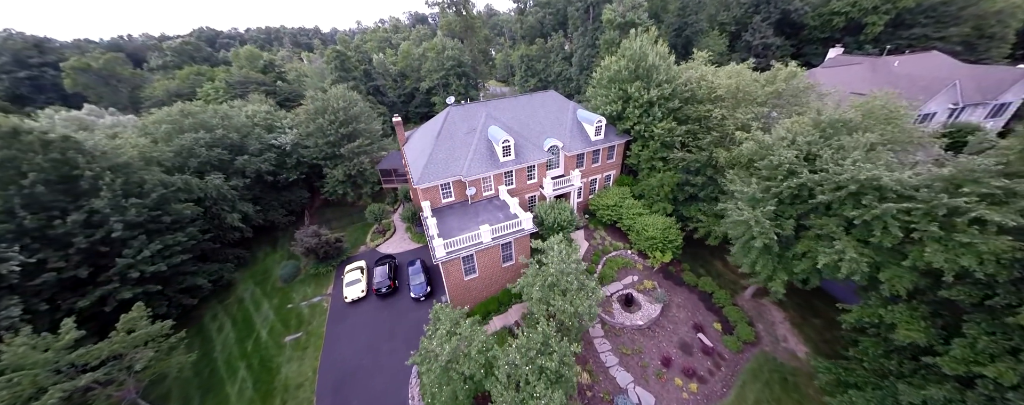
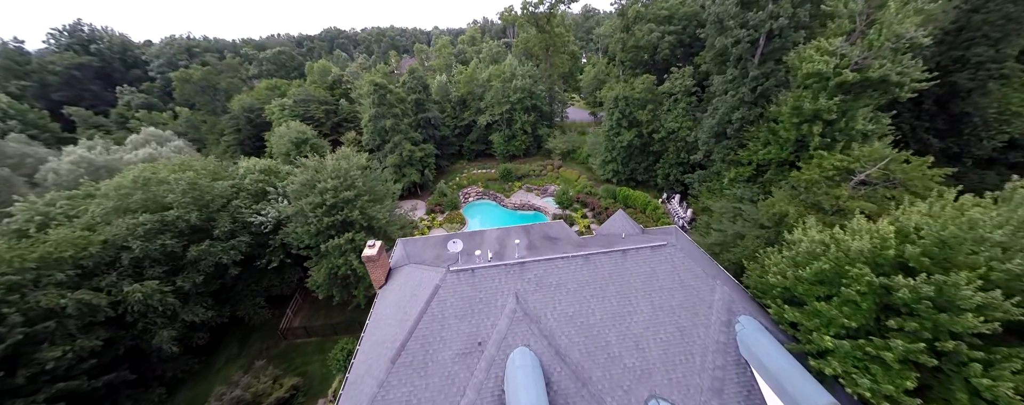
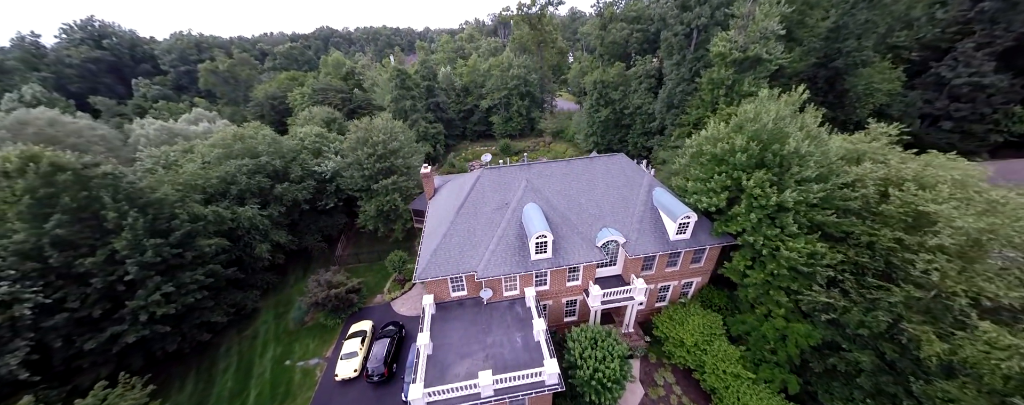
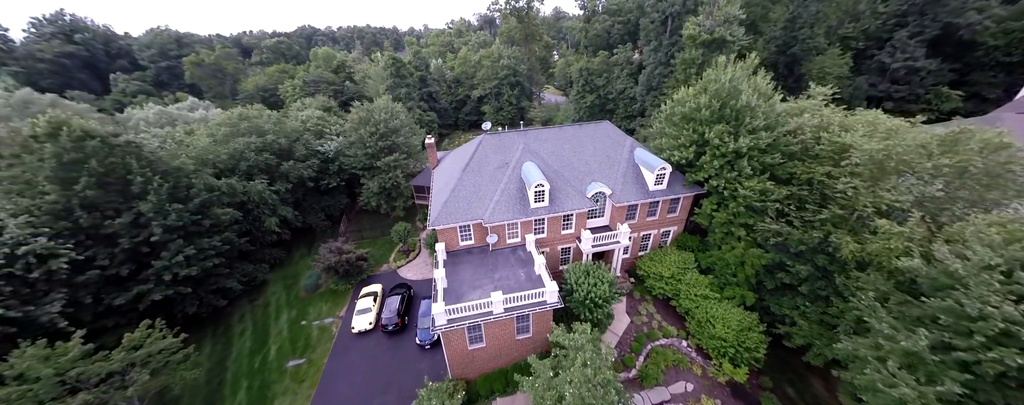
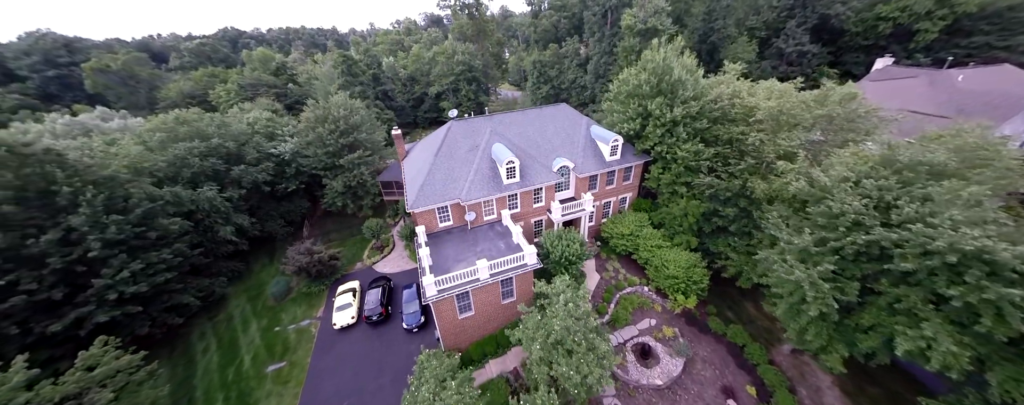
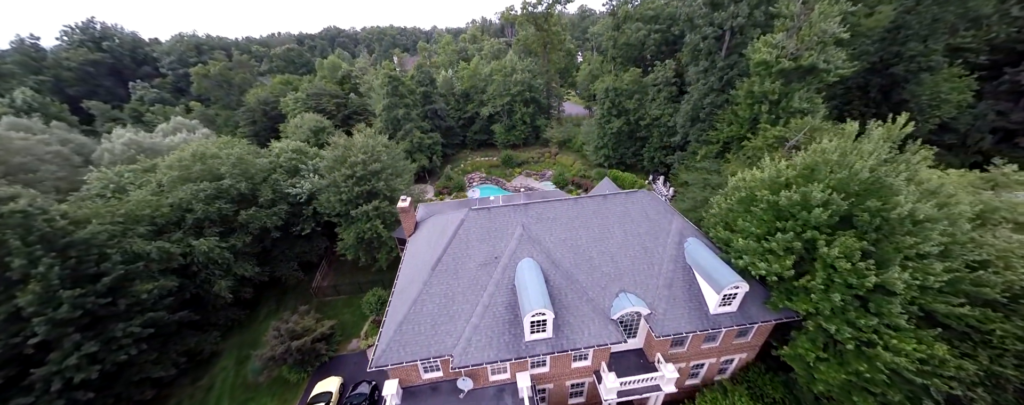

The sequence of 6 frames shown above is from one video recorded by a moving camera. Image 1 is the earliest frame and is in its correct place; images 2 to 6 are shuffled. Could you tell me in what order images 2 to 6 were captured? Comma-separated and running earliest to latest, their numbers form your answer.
5, 4, 3, 6, 2
